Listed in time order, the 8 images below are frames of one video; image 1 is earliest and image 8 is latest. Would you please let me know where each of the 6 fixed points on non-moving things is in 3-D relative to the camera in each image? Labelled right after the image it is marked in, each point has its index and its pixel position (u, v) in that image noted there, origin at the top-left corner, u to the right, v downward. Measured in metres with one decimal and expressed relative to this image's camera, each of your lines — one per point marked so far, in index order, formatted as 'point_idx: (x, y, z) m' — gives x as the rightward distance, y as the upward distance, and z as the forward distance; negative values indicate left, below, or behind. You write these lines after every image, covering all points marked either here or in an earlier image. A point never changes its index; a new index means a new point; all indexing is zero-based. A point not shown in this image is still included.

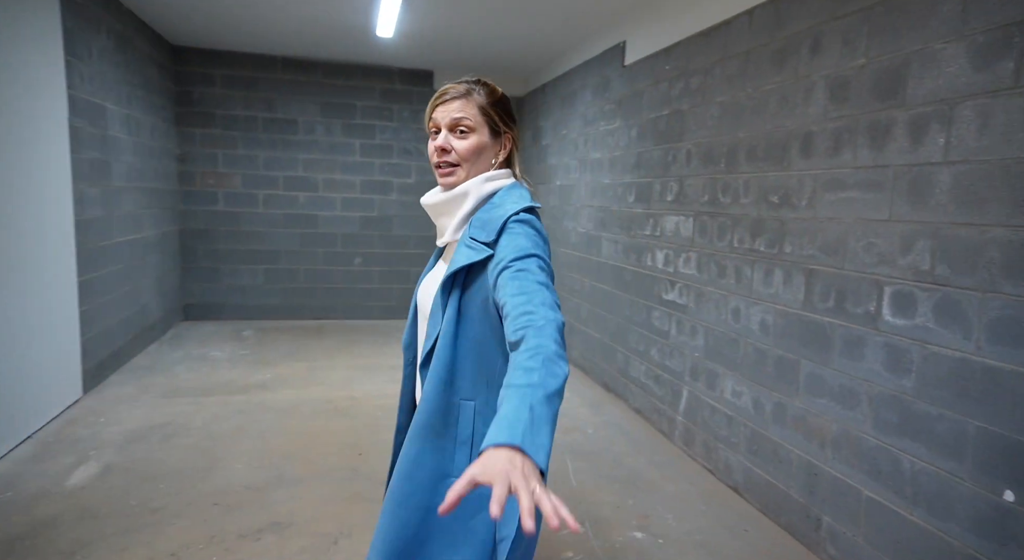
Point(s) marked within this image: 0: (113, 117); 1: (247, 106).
0: (-3.1, +1.3, +4.8) m
1: (-2.7, +1.8, +6.4) m
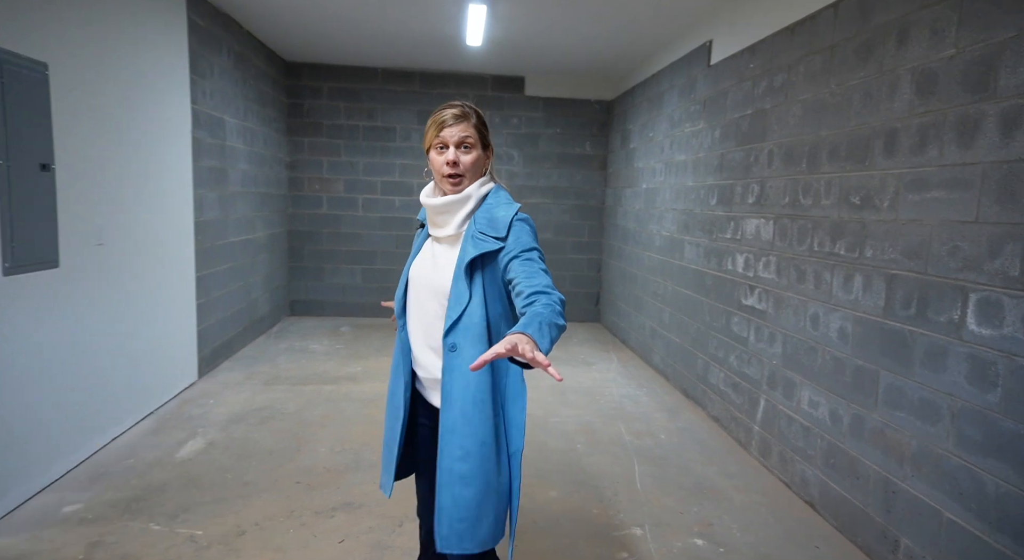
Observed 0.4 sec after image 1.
0: (-2.4, +1.3, +5.3) m
1: (-1.7, +1.8, +6.8) m
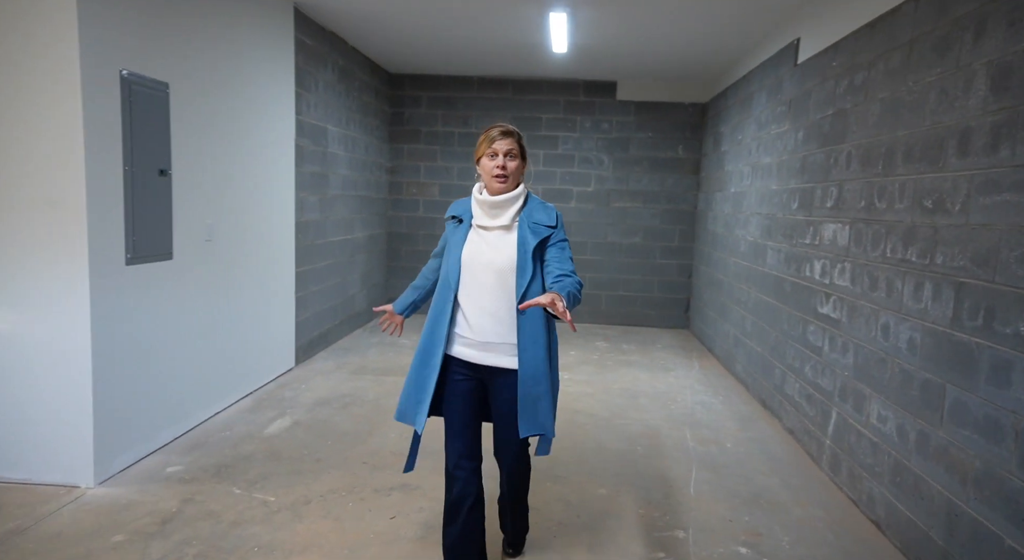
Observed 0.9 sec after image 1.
0: (-1.7, +1.3, +5.7) m
1: (-0.7, +1.8, +7.2) m
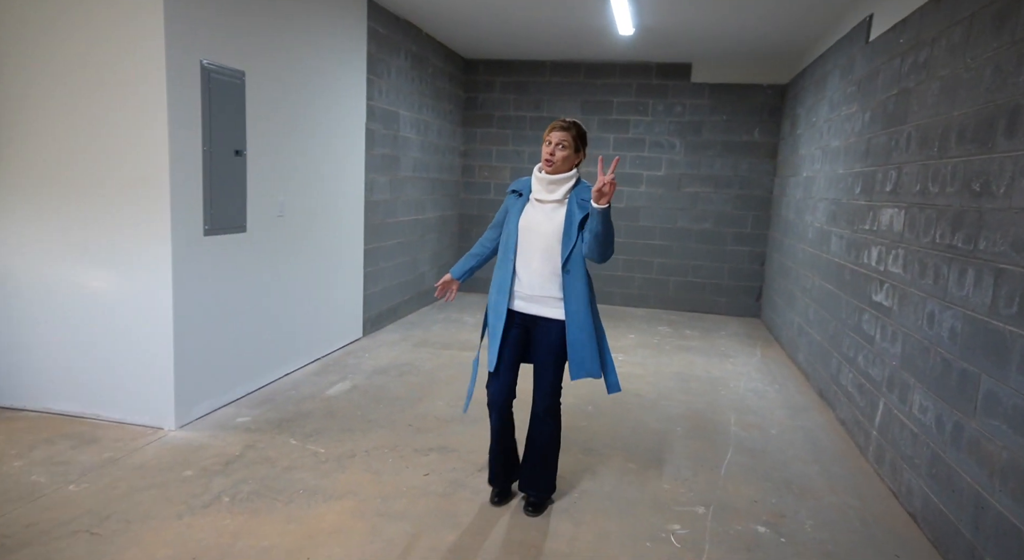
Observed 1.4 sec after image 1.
0: (-1.0, +1.6, +6.0) m
1: (+0.1, +2.1, +7.3) m
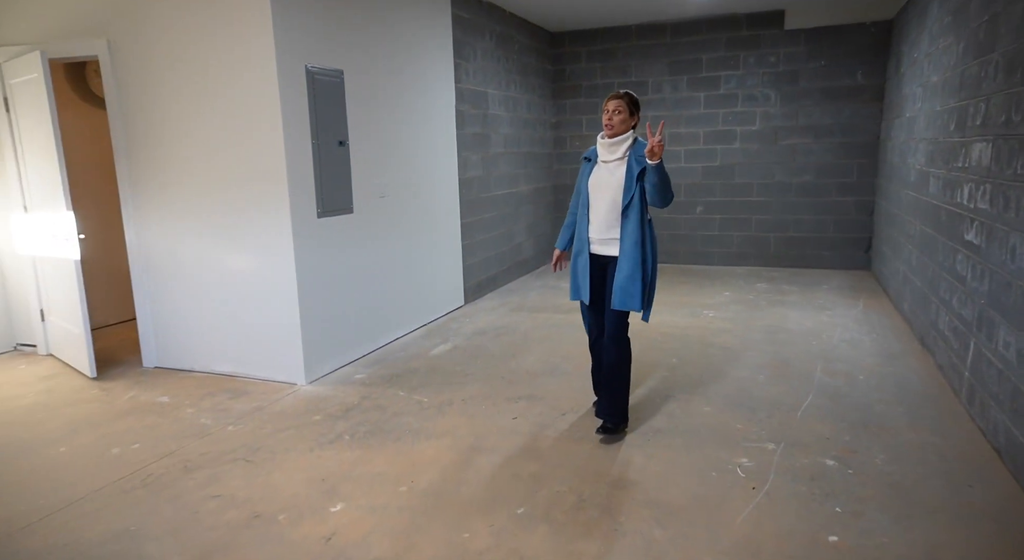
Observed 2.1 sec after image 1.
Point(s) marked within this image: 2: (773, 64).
0: (-0.2, +1.9, +6.3) m
1: (+1.1, +2.5, +7.3) m
2: (+2.8, +2.3, +6.5) m
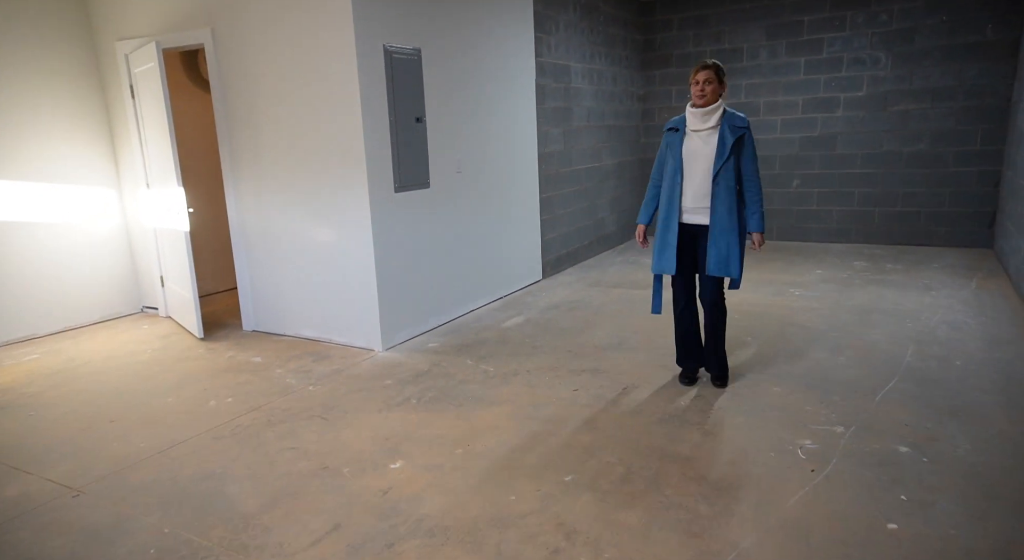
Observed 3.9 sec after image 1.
0: (+0.7, +2.1, +6.2) m
1: (+2.1, +2.7, +7.0) m
2: (+3.6, +2.5, +5.9) m
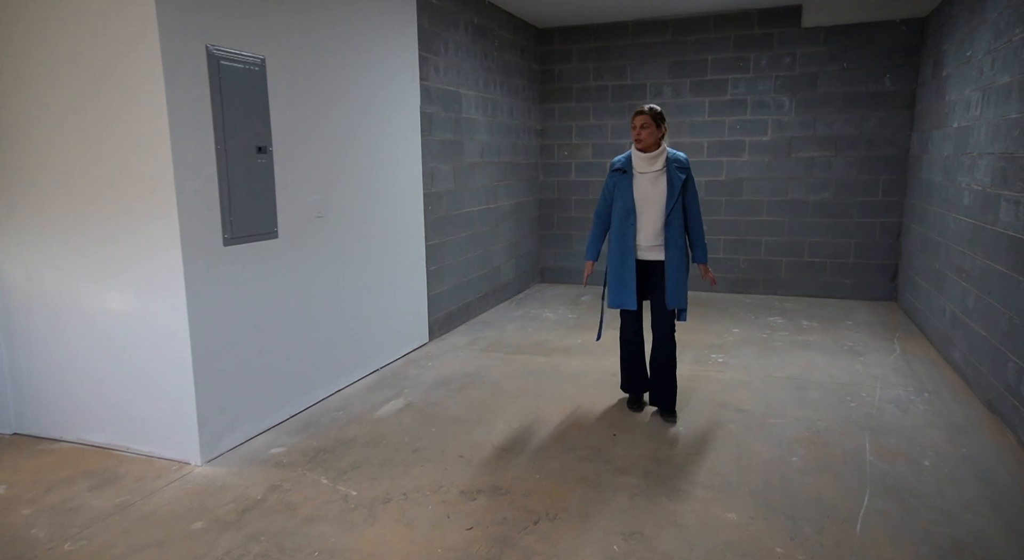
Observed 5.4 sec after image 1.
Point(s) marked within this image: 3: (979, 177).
0: (-0.4, +1.6, +5.5) m
1: (+0.9, +2.2, +6.6) m
2: (+2.6, +2.0, +5.7) m
3: (+2.7, +0.6, +3.6) m
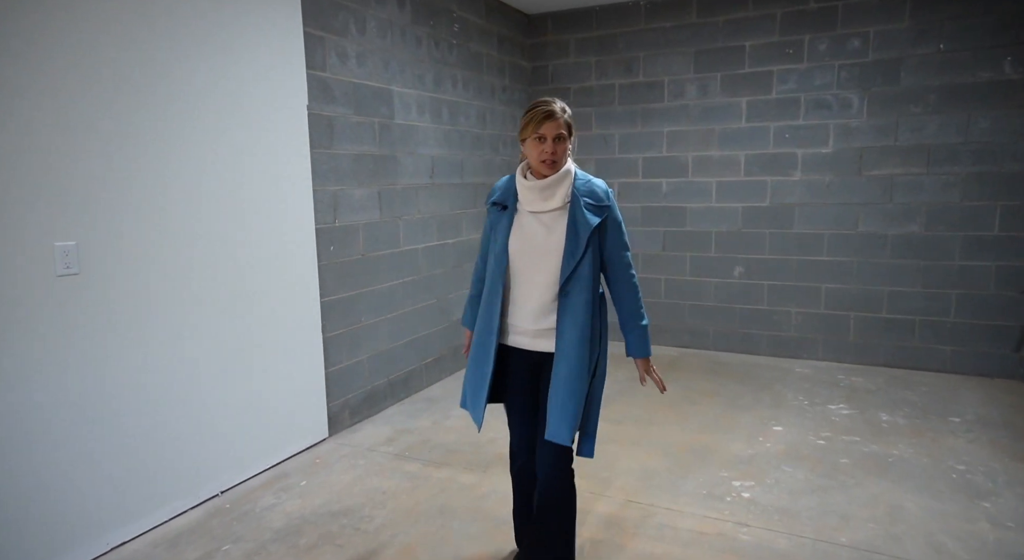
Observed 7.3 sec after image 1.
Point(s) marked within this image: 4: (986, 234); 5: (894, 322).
0: (-0.6, +1.2, +4.2) m
1: (+0.8, +1.7, +5.2) m
2: (+2.4, +1.6, +4.2) m
3: (+2.3, +0.2, +2.0) m
4: (+3.1, +0.3, +4.0) m
5: (+2.6, -0.3, +4.2) m
